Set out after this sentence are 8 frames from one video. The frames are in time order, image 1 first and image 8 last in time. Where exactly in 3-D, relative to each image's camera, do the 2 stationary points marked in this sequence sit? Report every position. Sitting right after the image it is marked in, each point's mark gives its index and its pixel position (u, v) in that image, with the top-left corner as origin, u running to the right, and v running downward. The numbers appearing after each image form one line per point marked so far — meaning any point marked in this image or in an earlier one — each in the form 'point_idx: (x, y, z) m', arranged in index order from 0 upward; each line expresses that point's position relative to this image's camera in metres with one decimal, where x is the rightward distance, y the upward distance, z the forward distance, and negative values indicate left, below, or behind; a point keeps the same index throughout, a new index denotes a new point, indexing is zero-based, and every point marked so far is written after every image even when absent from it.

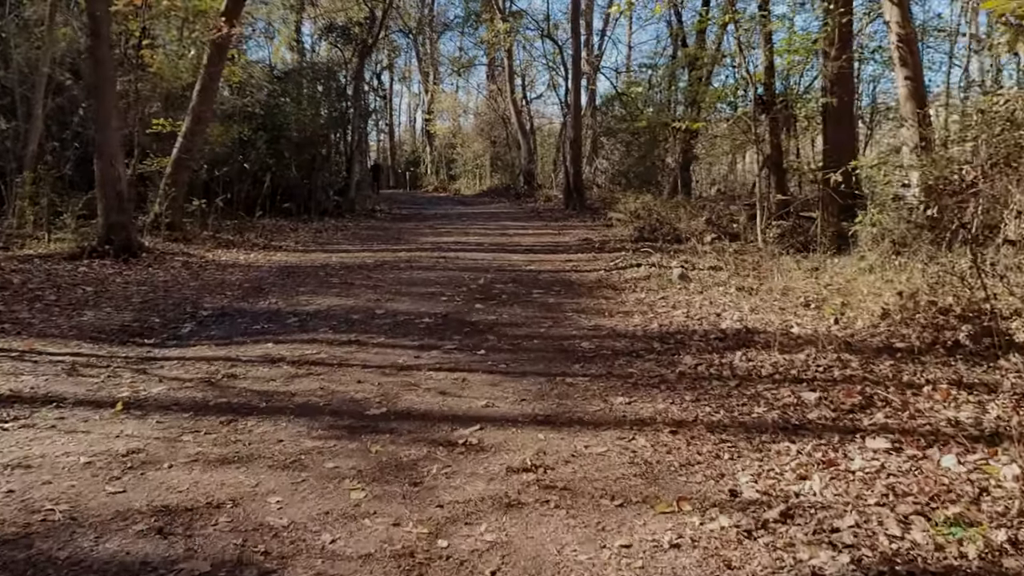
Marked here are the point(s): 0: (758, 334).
0: (+2.0, -0.4, +6.3) m
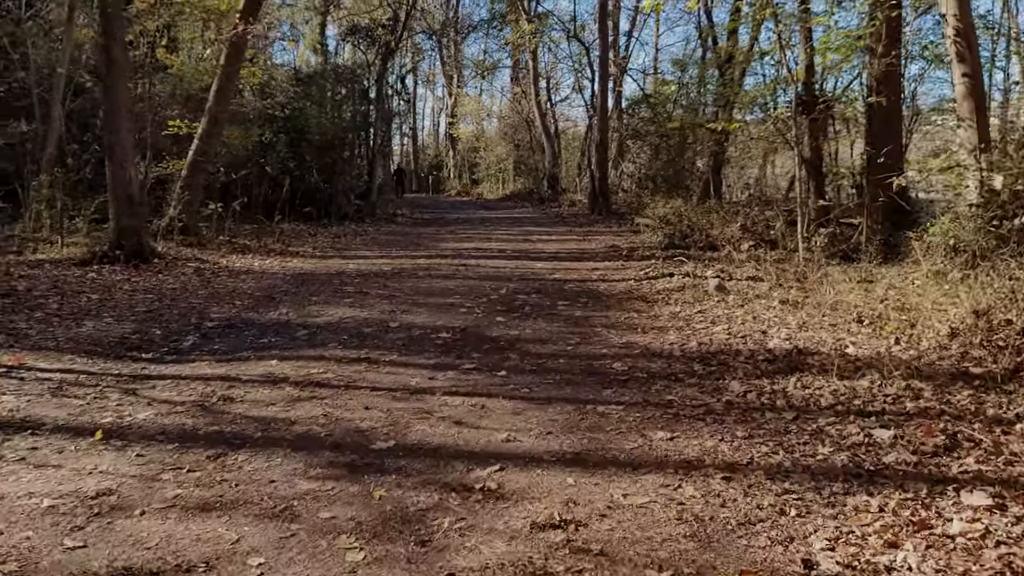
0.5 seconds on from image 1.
0: (+2.2, -0.5, +5.7) m
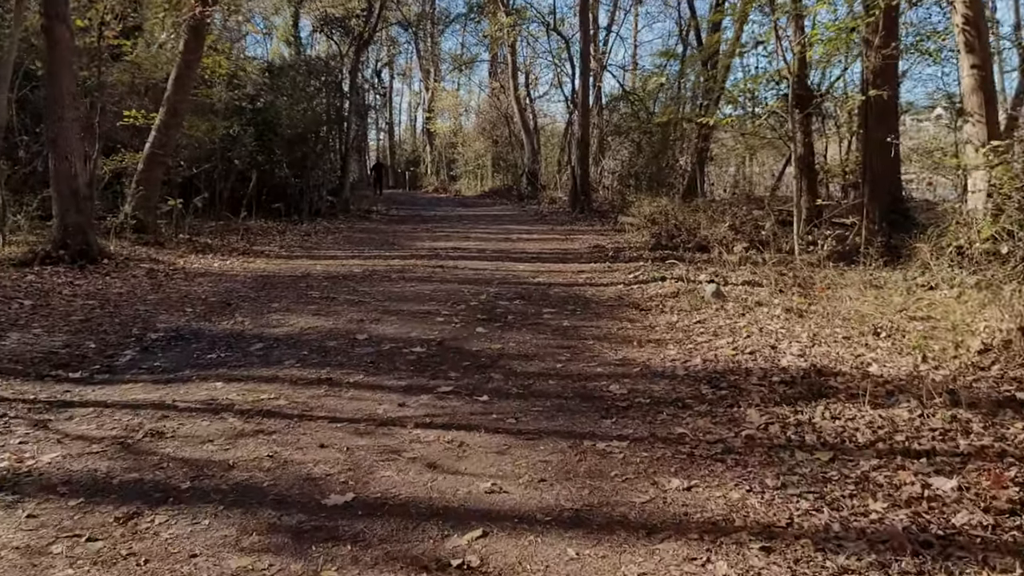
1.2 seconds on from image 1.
0: (+2.1, -0.6, +5.0) m
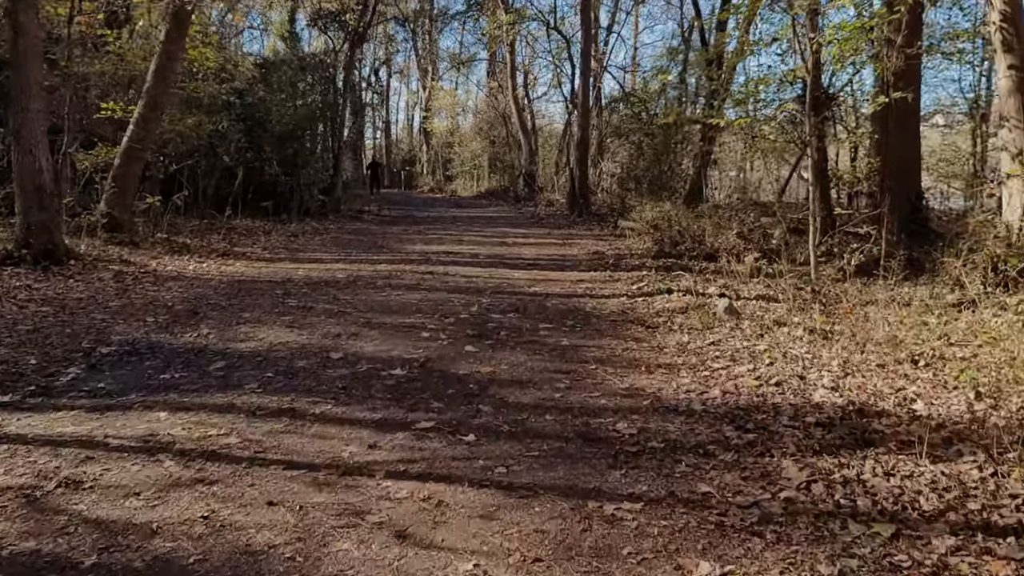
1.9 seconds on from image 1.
0: (+2.1, -0.7, +4.3) m
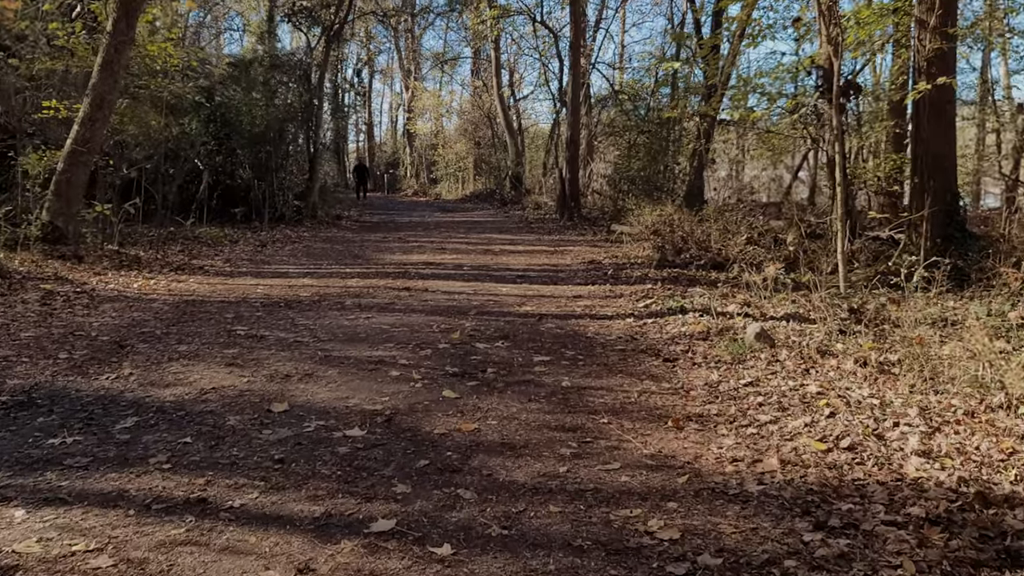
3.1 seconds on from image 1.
0: (+2.0, -0.9, +3.1) m
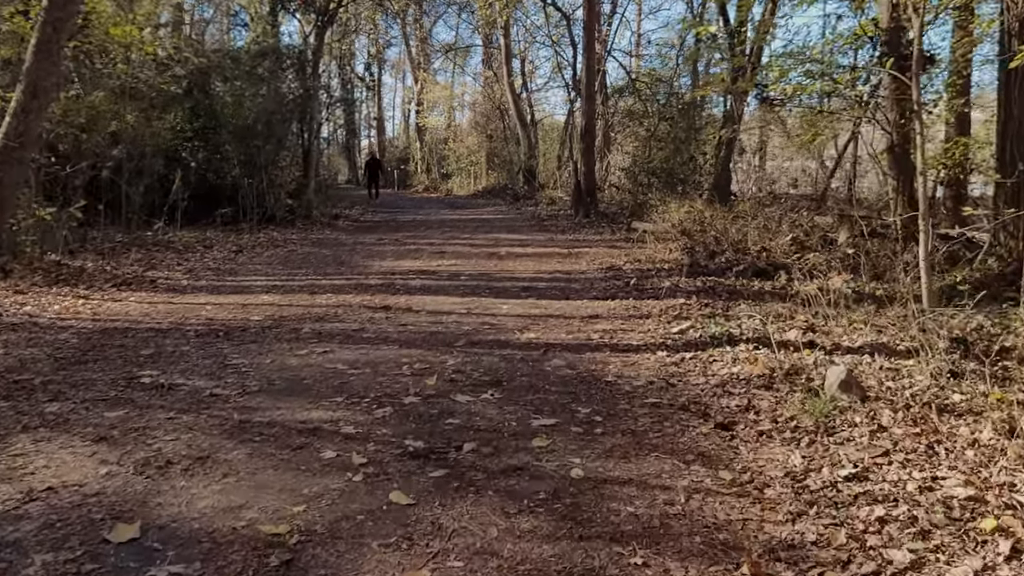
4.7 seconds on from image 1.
0: (+1.9, -1.1, +1.3) m
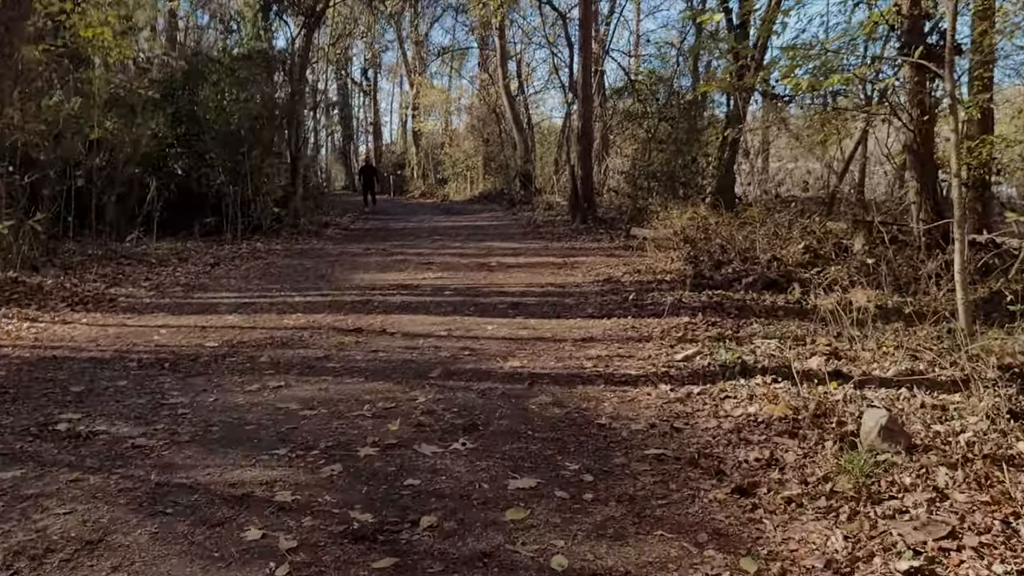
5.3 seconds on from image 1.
0: (+1.8, -1.2, +0.6) m
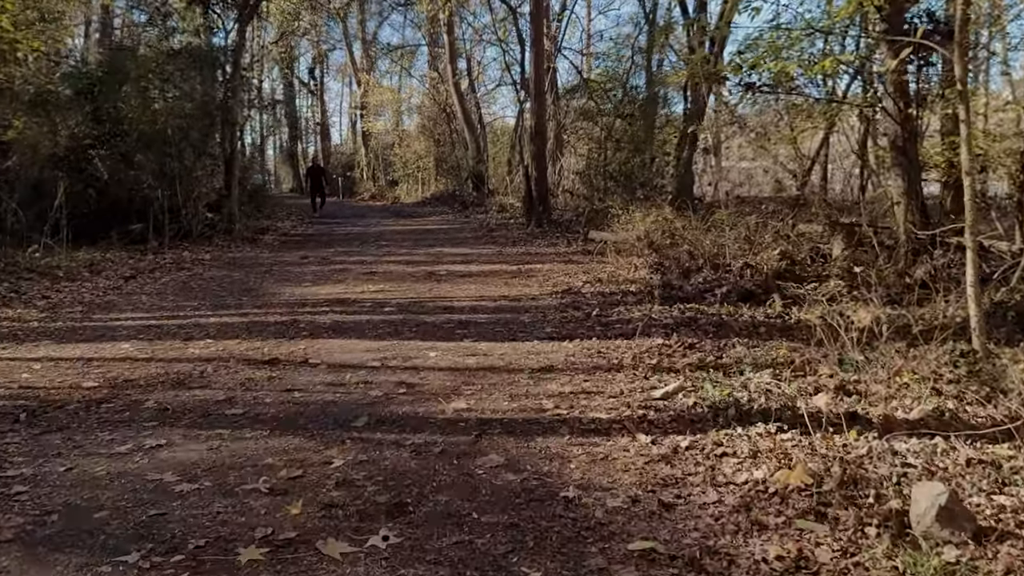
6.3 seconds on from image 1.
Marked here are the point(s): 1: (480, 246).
0: (+1.7, -1.4, -0.3) m
1: (-0.7, +0.8, +14.9) m
